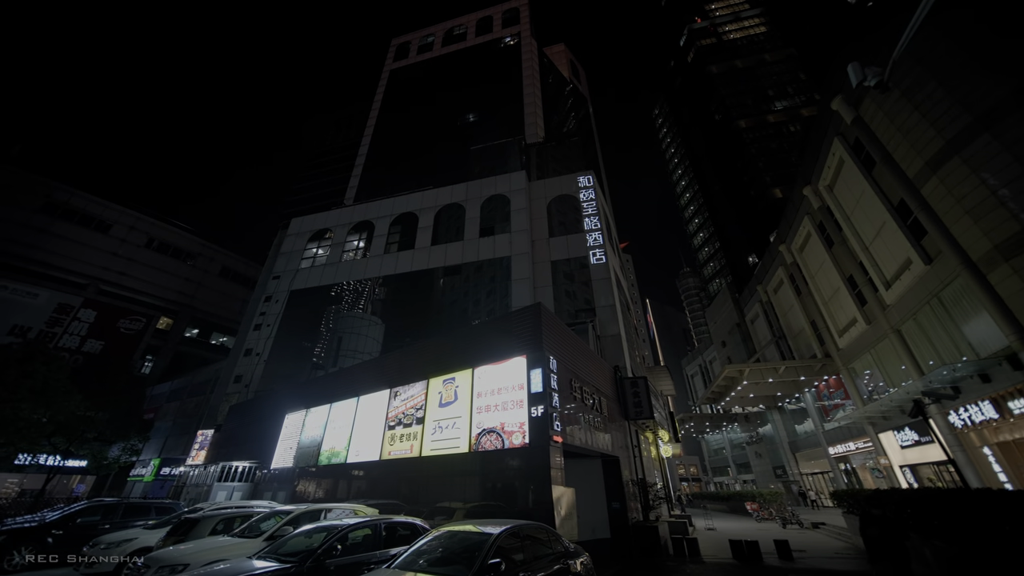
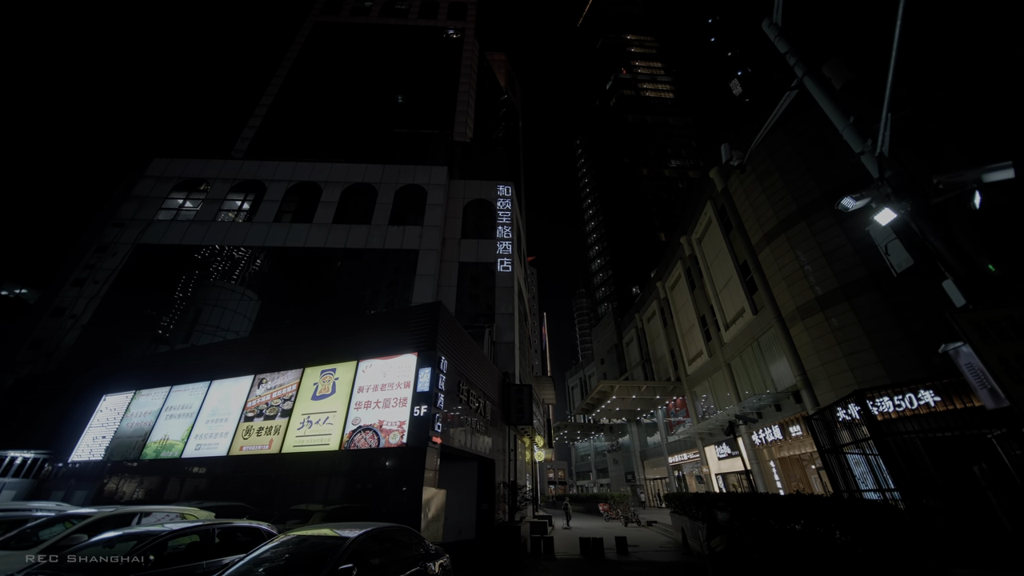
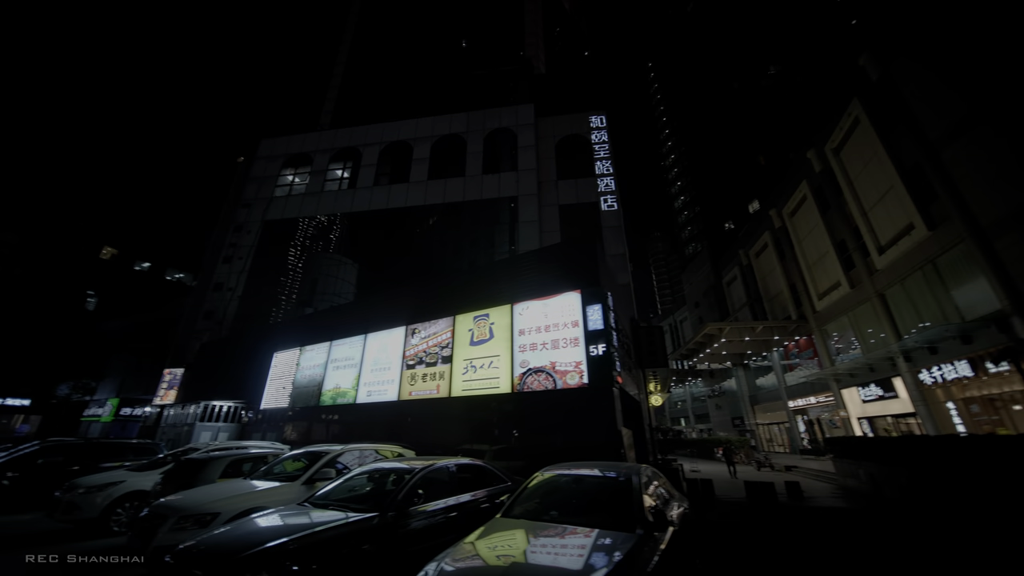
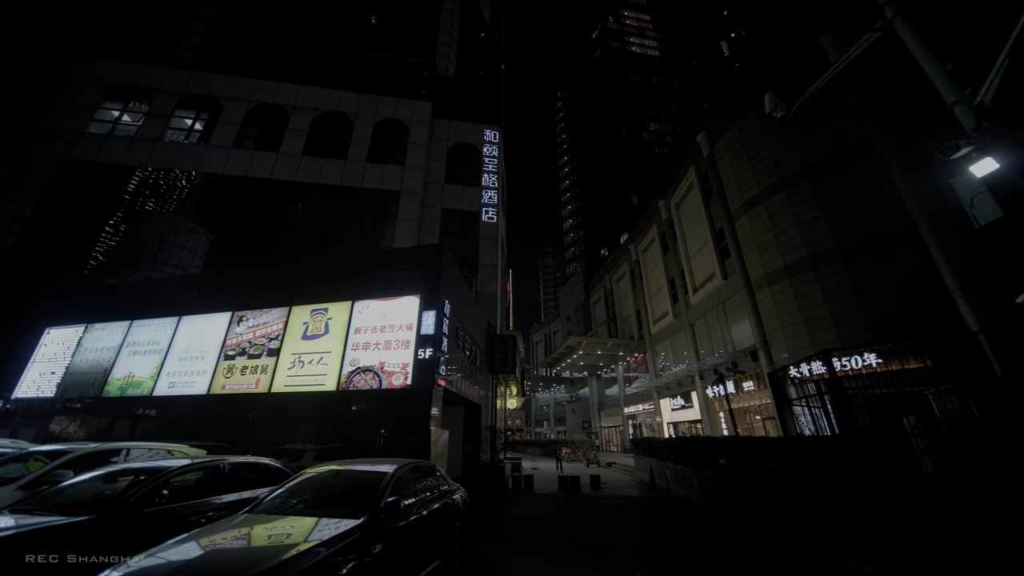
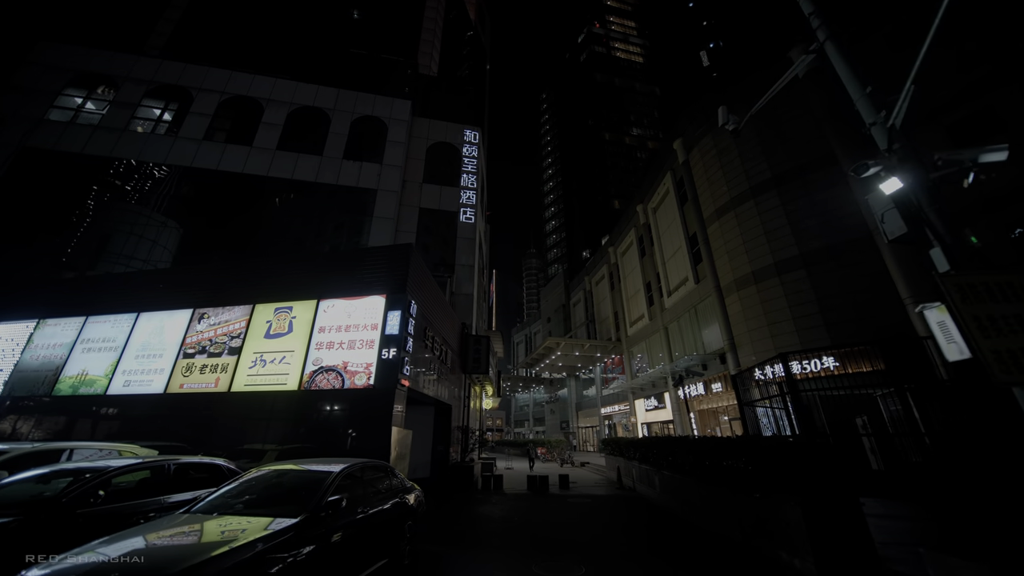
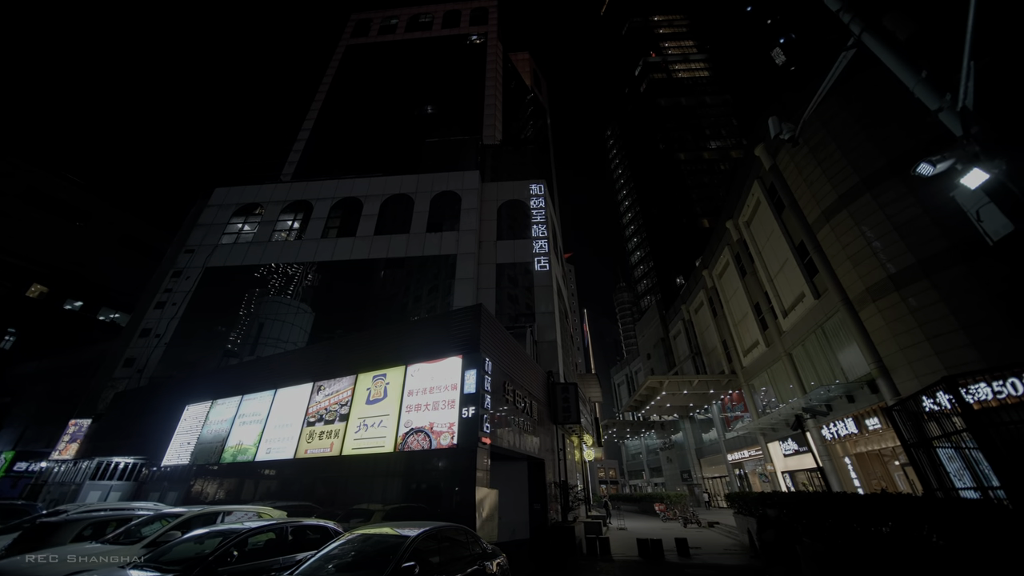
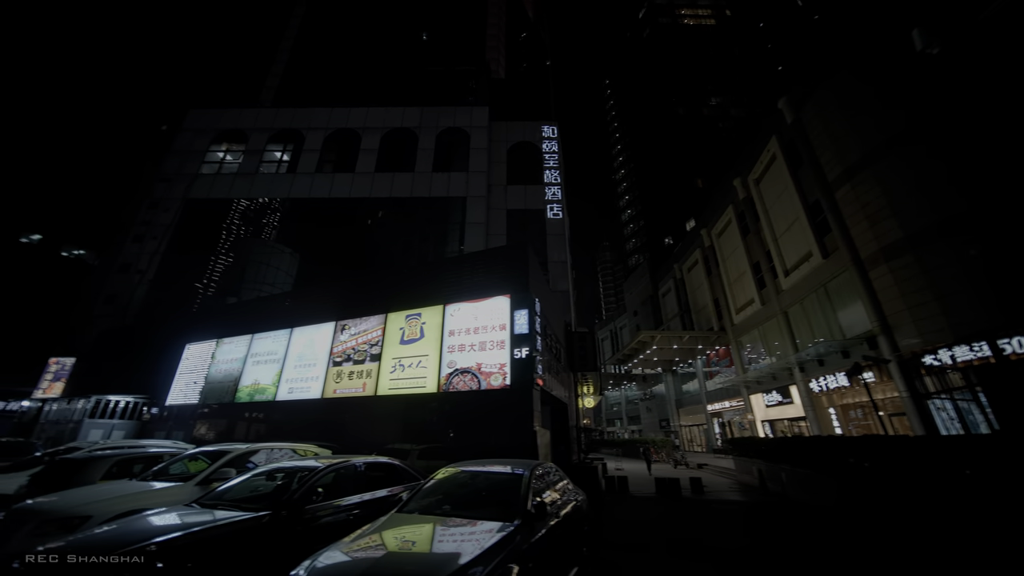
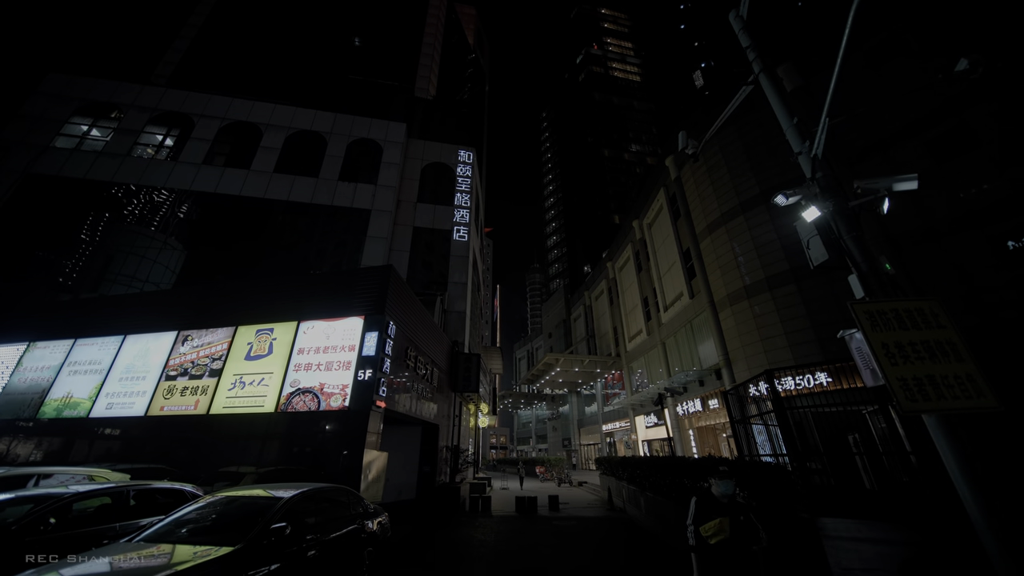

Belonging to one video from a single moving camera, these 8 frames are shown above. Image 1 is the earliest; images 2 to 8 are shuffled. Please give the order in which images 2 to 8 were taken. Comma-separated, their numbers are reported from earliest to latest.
6, 2, 8, 5, 4, 7, 3
